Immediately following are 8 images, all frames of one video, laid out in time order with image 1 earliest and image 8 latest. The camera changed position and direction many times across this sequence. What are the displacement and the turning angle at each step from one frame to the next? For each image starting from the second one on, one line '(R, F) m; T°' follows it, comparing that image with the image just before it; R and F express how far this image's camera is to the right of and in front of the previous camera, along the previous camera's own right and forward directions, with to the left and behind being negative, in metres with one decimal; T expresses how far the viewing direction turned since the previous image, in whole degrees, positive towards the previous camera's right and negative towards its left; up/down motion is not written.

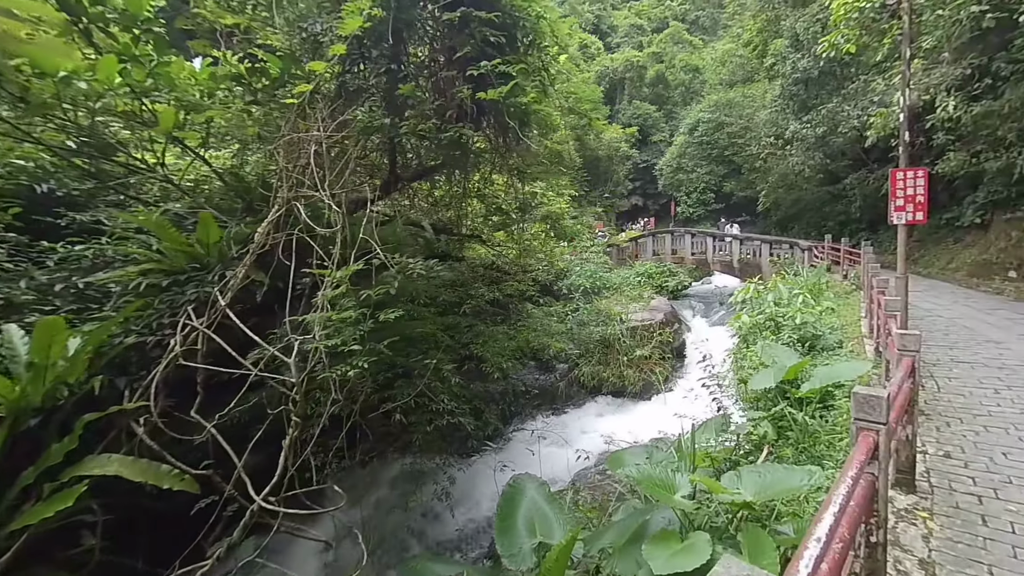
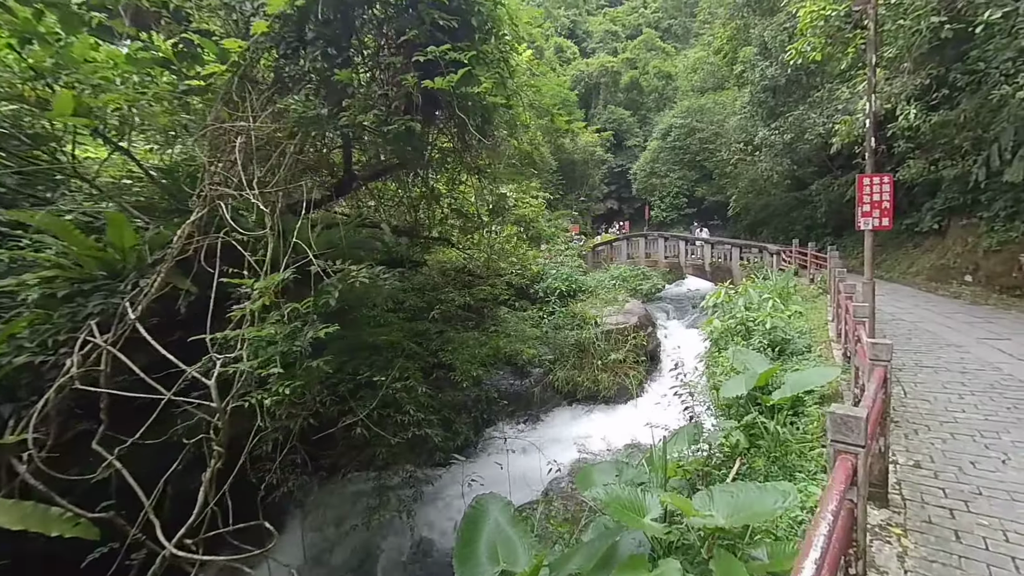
(+0.1, +0.2) m; +3°
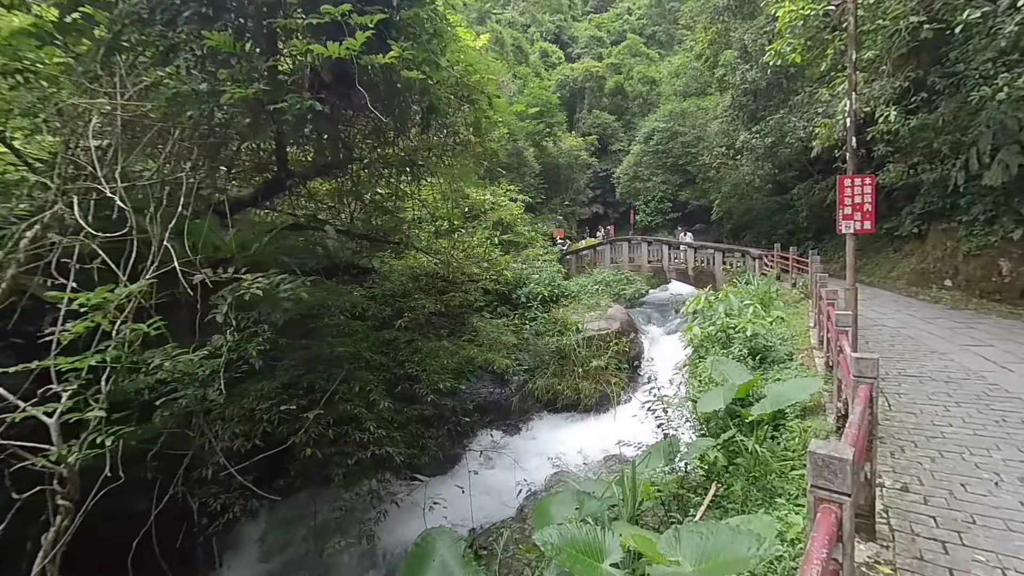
(+0.2, +0.3) m; +2°
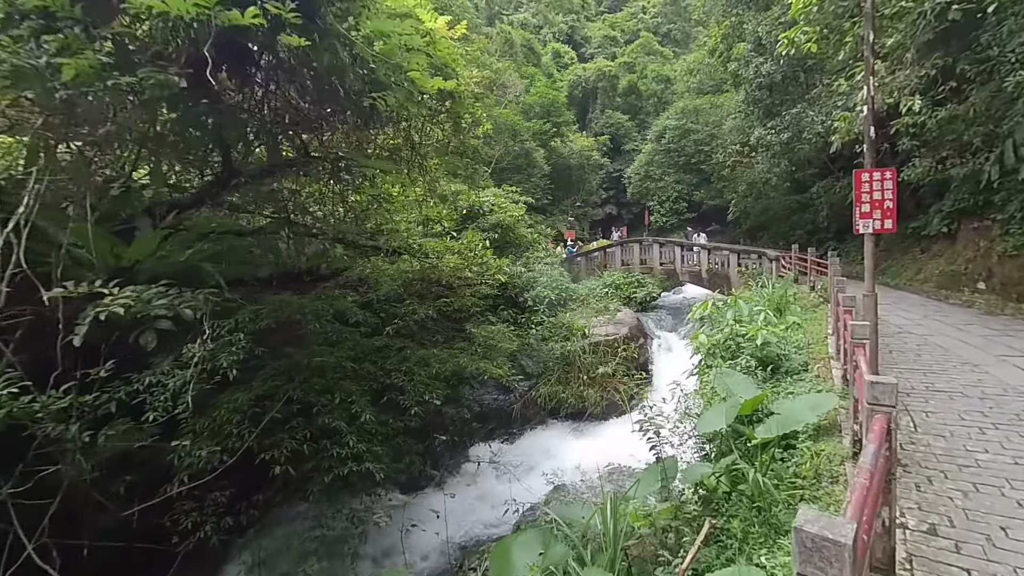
(+0.3, +0.3) m; -2°
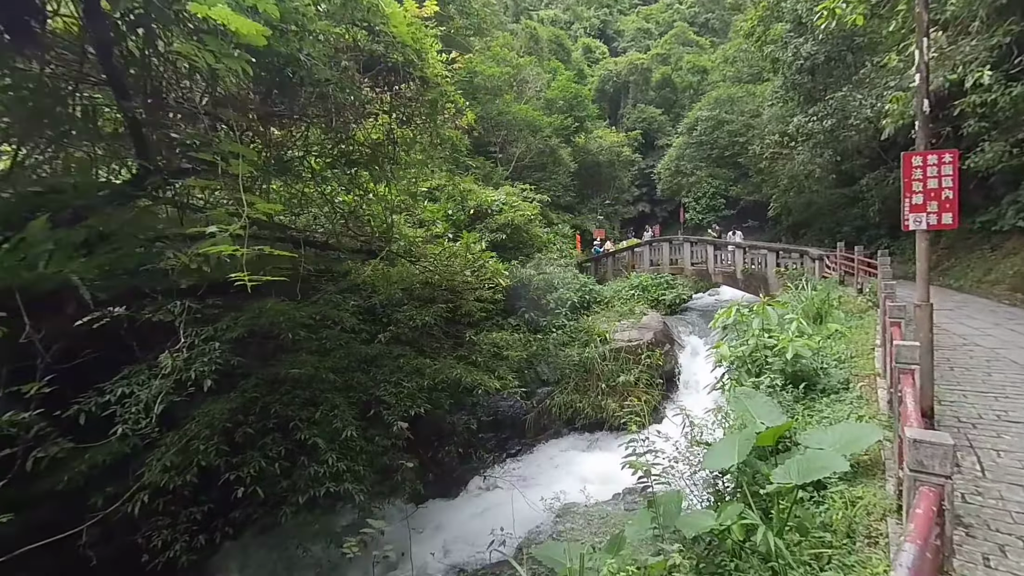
(+0.4, +0.4) m; -5°
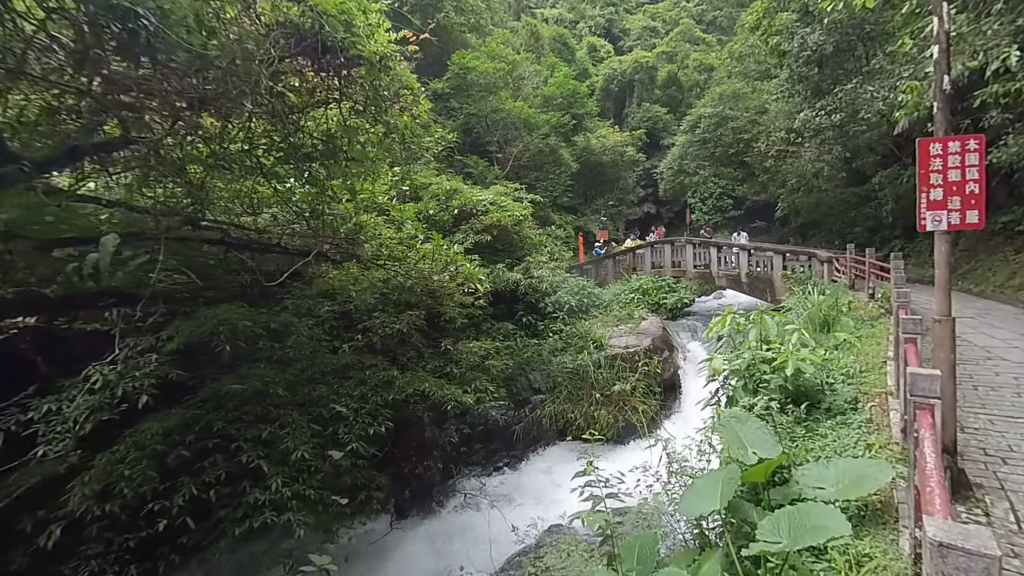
(+0.3, +0.4) m; -1°
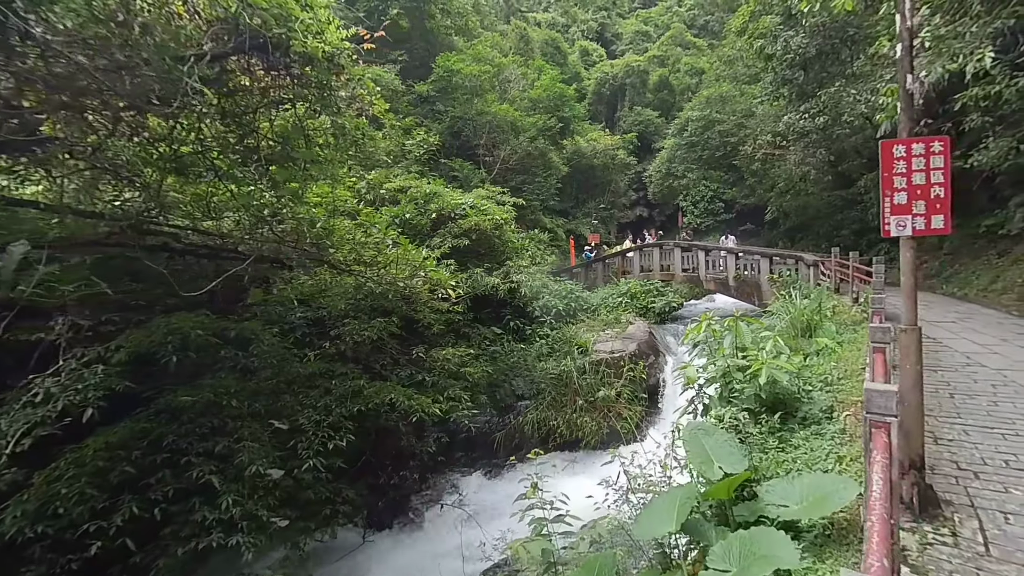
(+0.3, +0.1) m; +1°
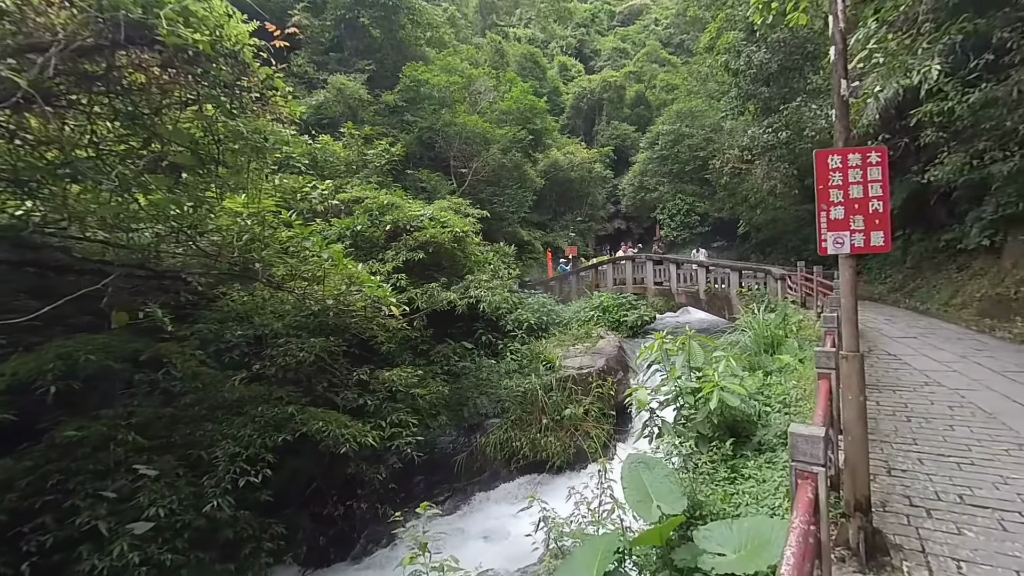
(+0.4, +0.2) m; +2°
